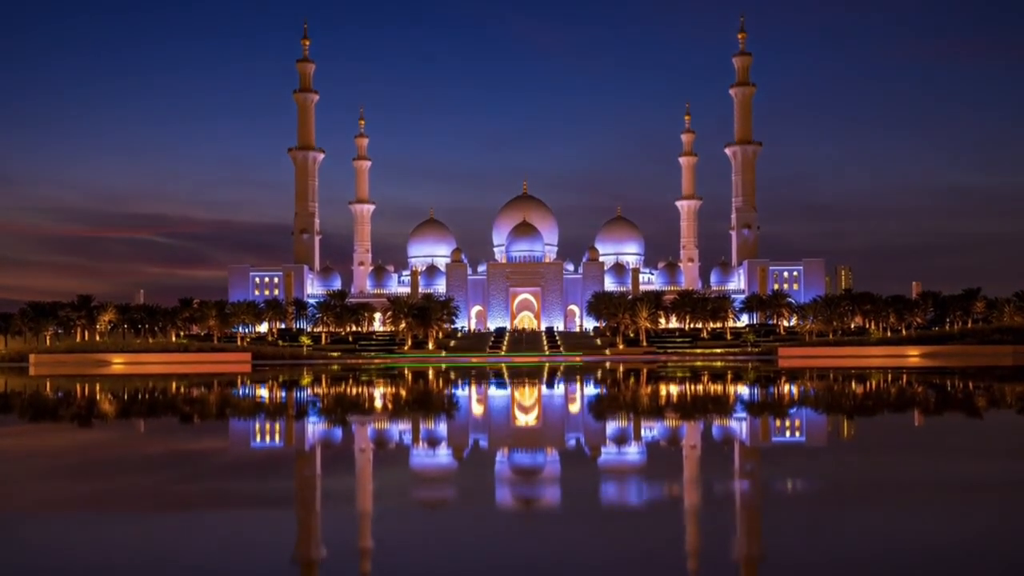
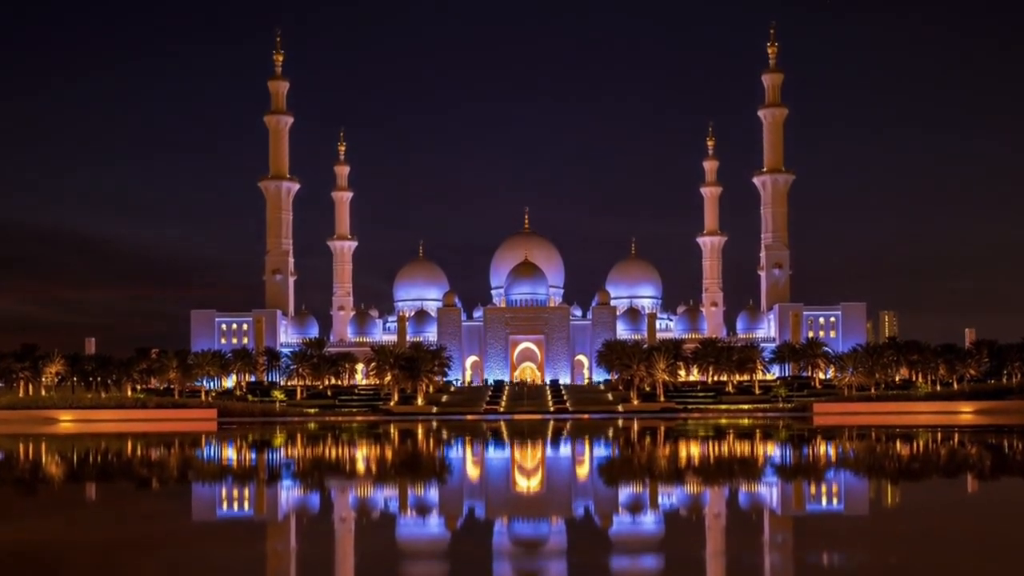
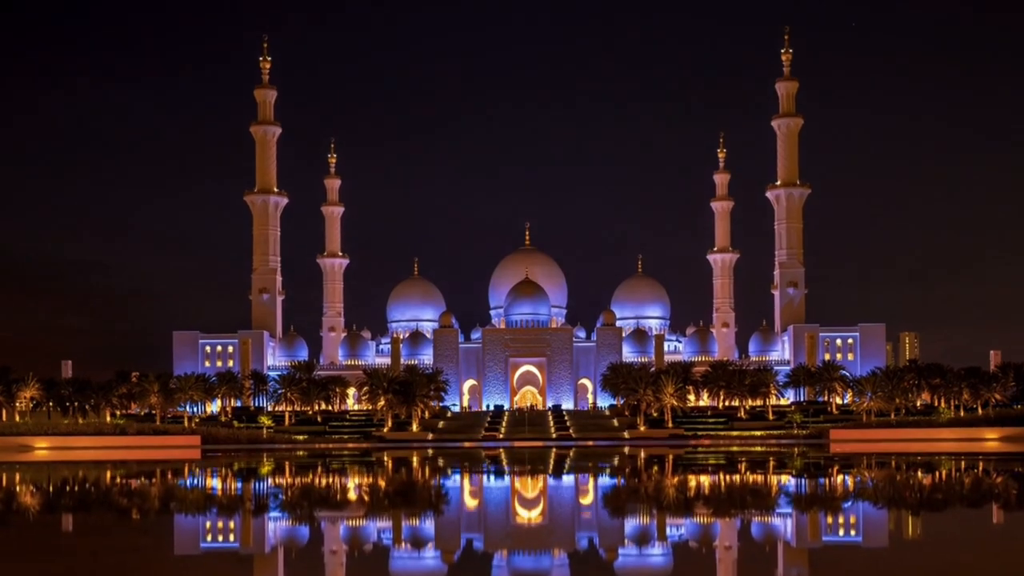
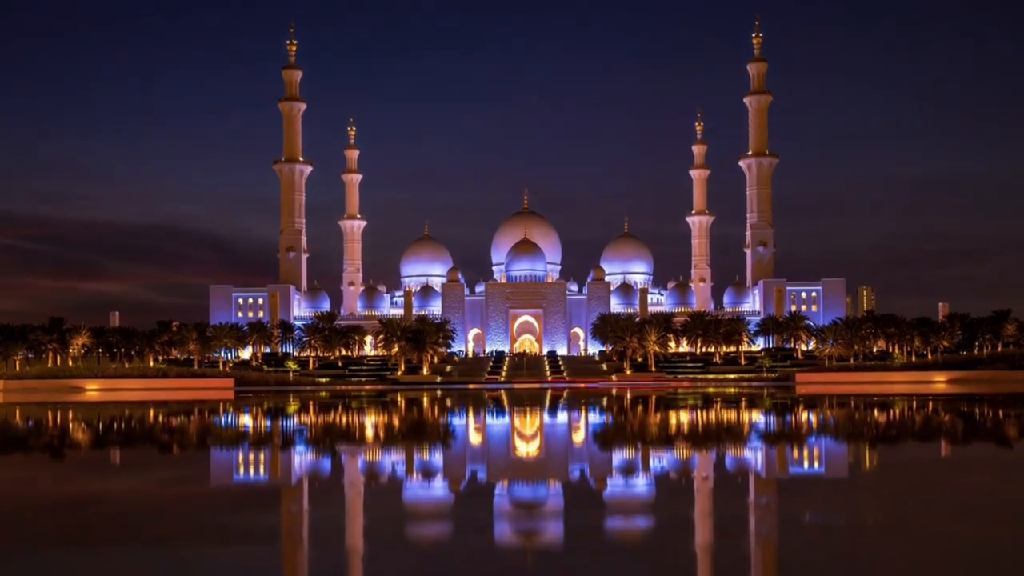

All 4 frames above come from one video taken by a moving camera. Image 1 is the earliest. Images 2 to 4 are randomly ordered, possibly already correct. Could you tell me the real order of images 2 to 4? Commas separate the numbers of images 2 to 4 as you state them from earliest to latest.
4, 2, 3
